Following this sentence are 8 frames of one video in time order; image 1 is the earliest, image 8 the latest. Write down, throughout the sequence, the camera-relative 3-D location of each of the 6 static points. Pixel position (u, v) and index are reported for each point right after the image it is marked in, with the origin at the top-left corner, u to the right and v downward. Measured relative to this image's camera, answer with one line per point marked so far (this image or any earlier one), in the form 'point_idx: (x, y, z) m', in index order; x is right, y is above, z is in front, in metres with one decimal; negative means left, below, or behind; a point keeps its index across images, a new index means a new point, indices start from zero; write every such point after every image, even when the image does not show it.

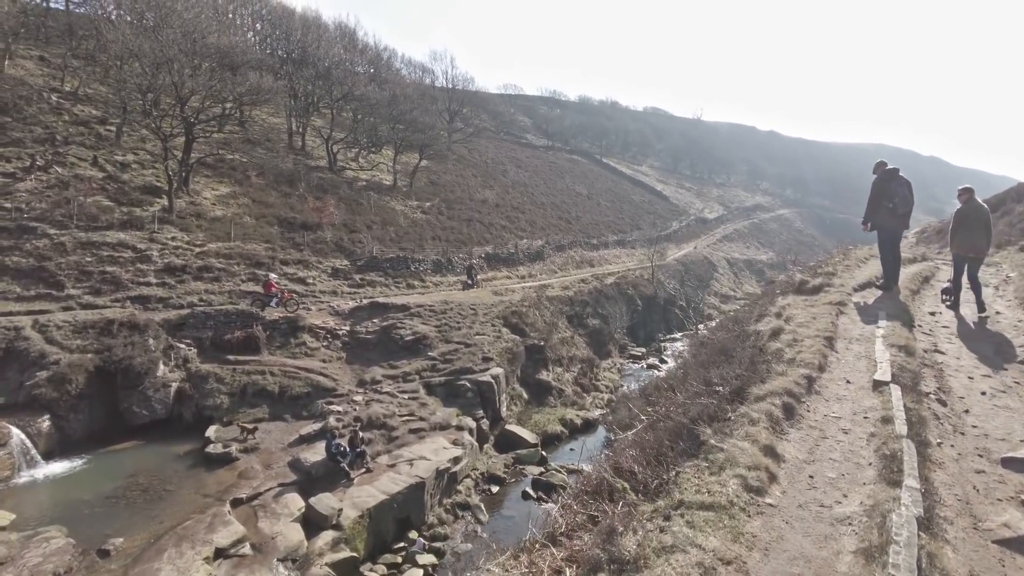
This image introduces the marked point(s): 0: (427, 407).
0: (-2.0, -2.8, +16.6) m
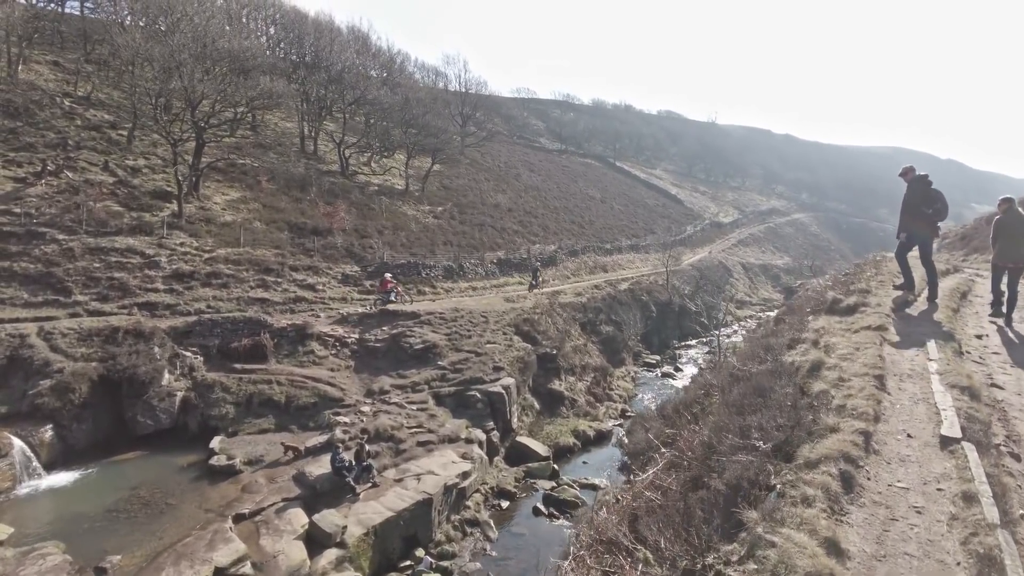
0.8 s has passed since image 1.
0: (-1.7, -3.0, +16.1) m
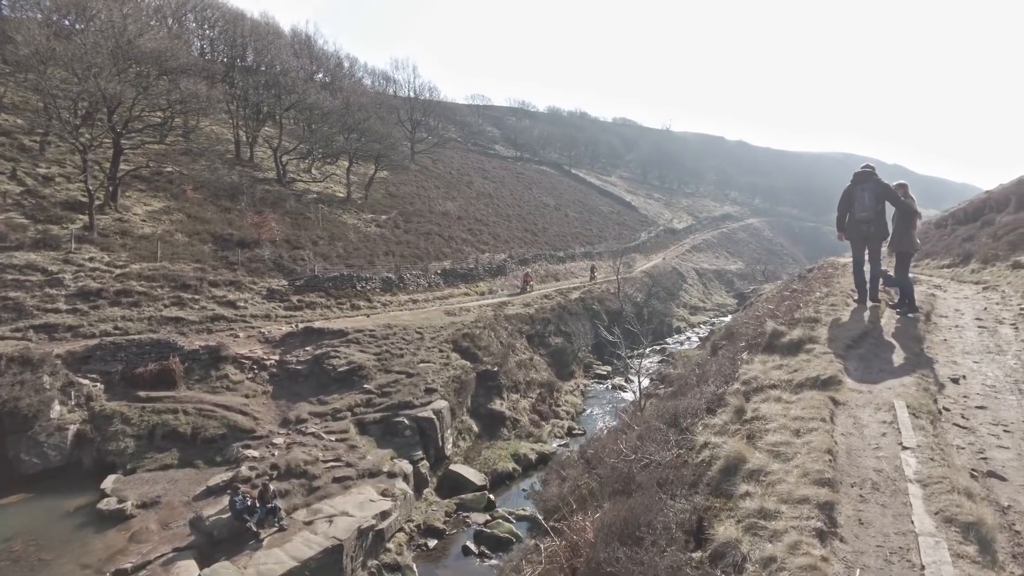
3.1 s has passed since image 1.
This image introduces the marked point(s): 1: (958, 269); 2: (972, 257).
0: (-3.2, -3.4, +14.7) m
1: (+9.6, +0.4, +15.4) m
2: (+10.2, +0.7, +15.9) m
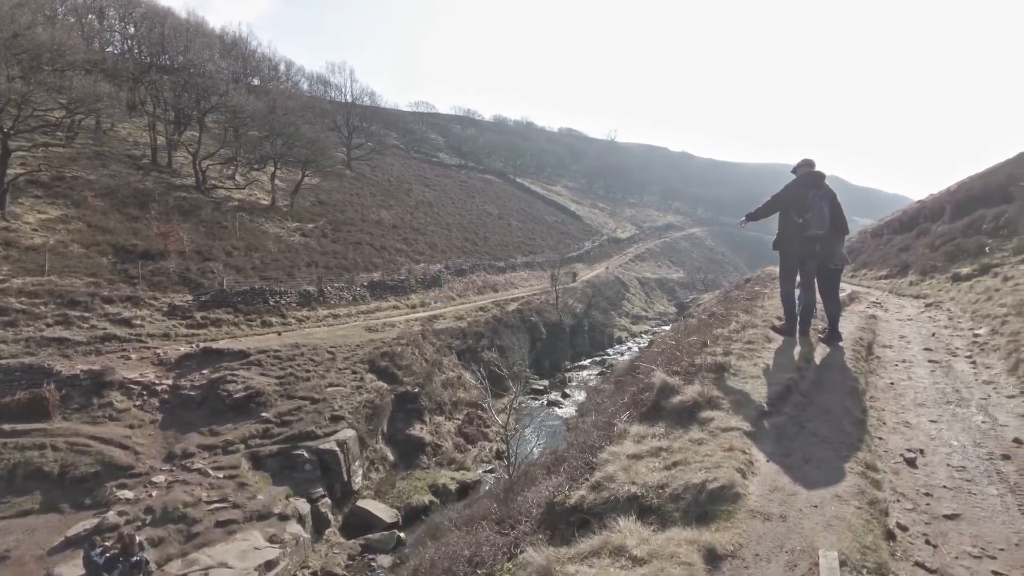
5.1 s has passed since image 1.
0: (-4.8, -3.7, +13.0) m
1: (+7.9, +0.1, +14.7) m
2: (+8.5, +0.4, +15.2) m
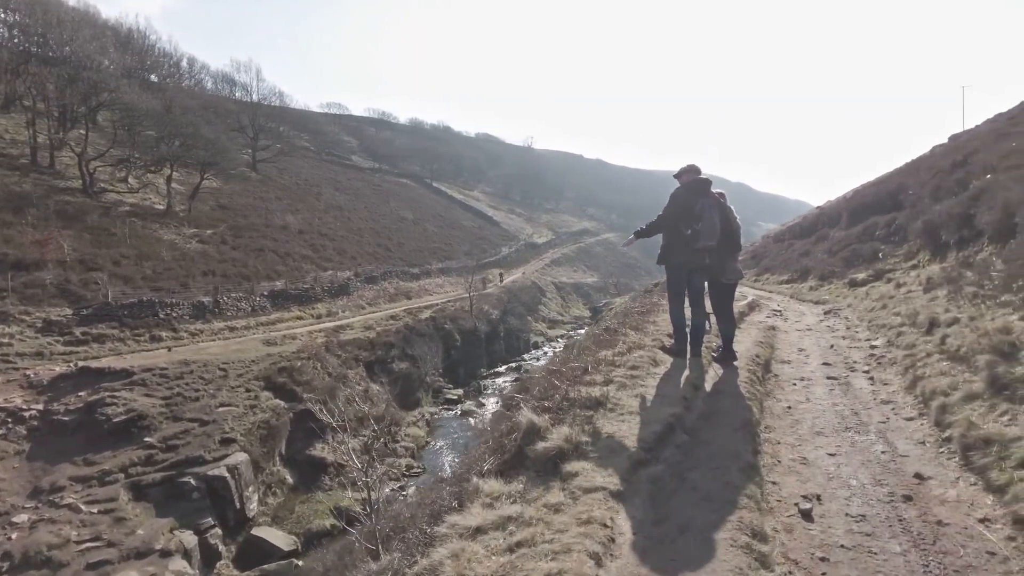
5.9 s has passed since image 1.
0: (-6.4, -3.9, +11.8) m
1: (+5.9, 0.0, +15.0) m
2: (+6.5, +0.3, +15.6) m
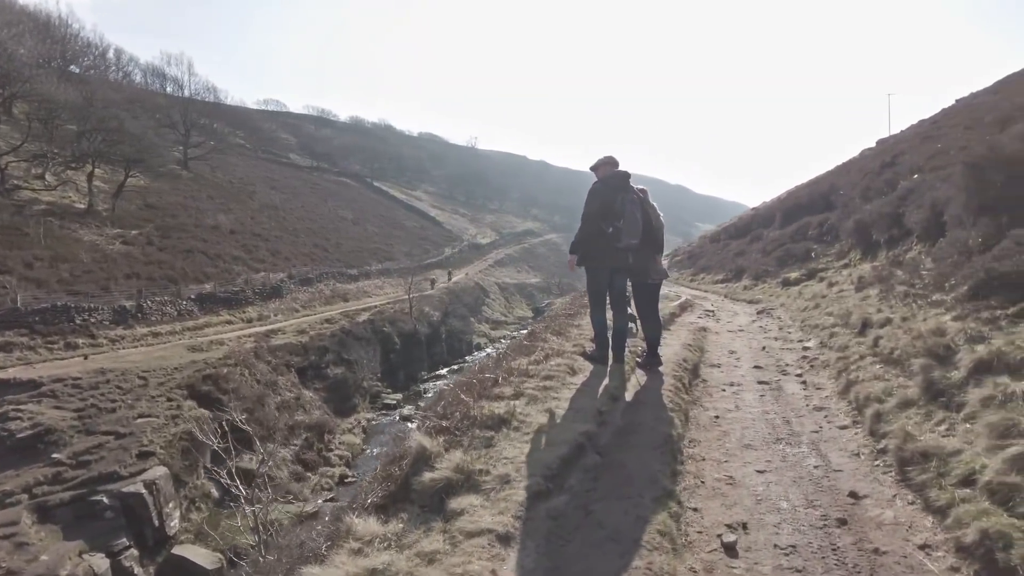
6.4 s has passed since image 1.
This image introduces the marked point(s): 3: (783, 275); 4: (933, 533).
0: (-7.5, -4.0, +11.0) m
1: (+4.6, 0.0, +15.0) m
2: (+5.1, +0.3, +15.6) m
3: (+5.0, +0.3, +13.1) m
4: (+1.5, -0.9, +2.6) m
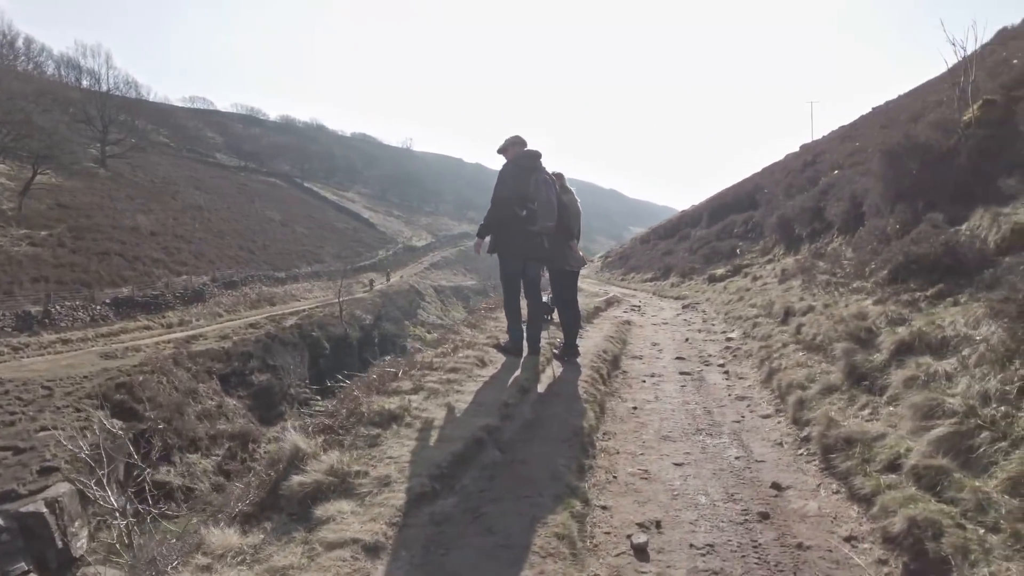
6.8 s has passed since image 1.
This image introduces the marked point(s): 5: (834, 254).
0: (-8.5, -4.0, +10.0) m
1: (+3.2, +0.1, +15.1) m
2: (+3.6, +0.4, +15.8) m
3: (+3.7, +0.3, +13.2) m
4: (+1.2, -0.8, +2.5) m
5: (+3.9, +0.4, +8.6) m
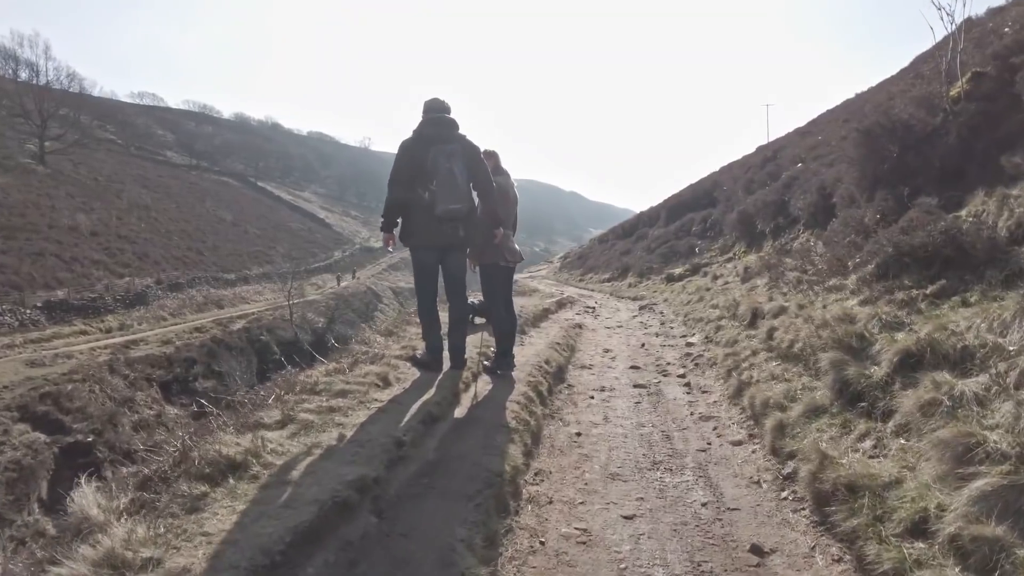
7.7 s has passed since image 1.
0: (-9.1, -4.1, +8.9) m
1: (+2.2, +0.1, +14.6) m
2: (+2.6, +0.4, +15.3) m
3: (+2.8, +0.3, +12.8) m
4: (+0.9, -0.8, +1.9) m
5: (+3.3, +0.4, +8.2) m
